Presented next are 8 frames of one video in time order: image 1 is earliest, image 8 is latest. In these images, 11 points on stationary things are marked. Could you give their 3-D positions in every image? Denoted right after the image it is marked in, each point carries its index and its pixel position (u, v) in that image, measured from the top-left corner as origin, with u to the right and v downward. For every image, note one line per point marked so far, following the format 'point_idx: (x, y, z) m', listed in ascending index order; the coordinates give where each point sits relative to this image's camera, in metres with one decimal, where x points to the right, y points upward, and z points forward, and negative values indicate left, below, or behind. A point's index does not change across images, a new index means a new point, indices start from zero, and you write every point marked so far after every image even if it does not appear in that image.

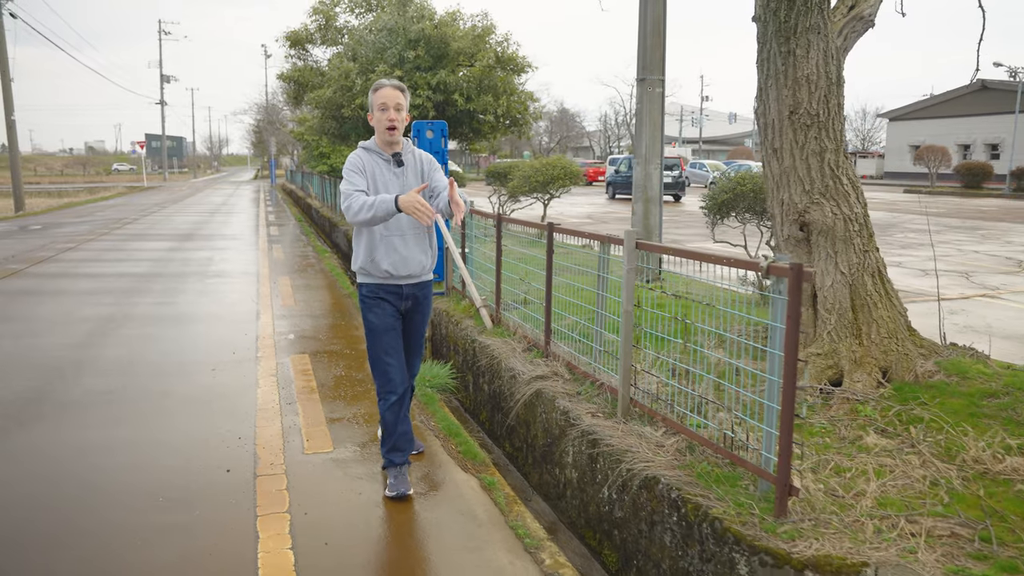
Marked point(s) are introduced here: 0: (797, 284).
0: (+0.9, 0.0, +3.0) m
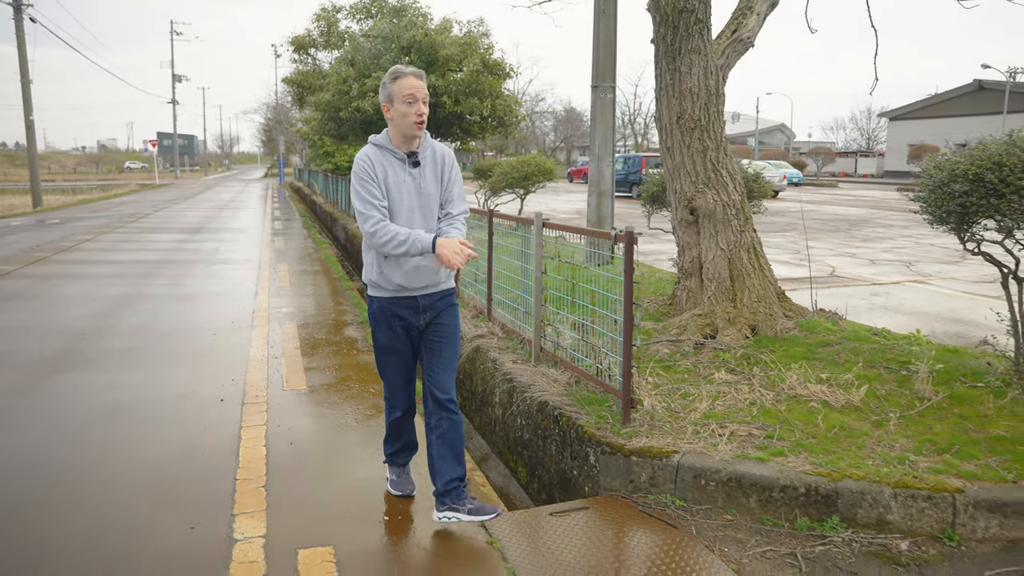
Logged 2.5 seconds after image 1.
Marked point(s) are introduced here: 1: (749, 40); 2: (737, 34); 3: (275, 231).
0: (+0.5, +0.2, +4.0) m
1: (+1.5, +1.6, +5.6) m
2: (+1.4, +1.6, +5.6) m
3: (-4.9, +1.2, +17.8) m
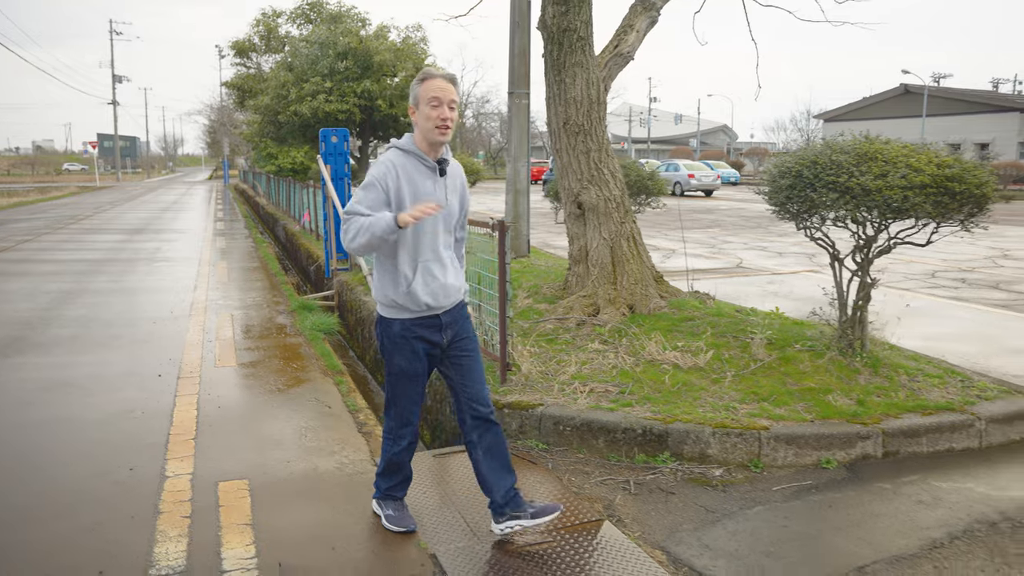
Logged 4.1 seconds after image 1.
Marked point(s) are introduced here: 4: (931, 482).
0: (-0.1, +0.3, +4.7) m
1: (+0.8, +1.7, +6.3) m
2: (+0.8, +1.8, +6.3) m
3: (-6.2, +1.2, +18.2) m
4: (+1.9, -0.9, +3.9) m
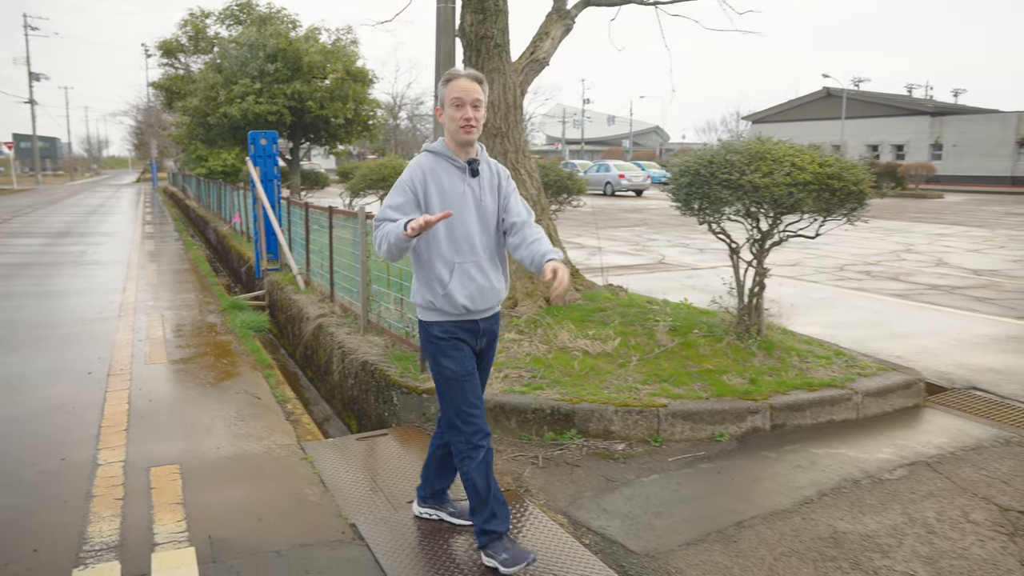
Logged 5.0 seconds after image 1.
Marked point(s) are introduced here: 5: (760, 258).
0: (-0.5, +0.3, +4.9) m
1: (+0.2, +1.8, +6.7) m
2: (+0.2, +1.8, +6.7) m
3: (-7.6, +1.1, +18.0) m
4: (+1.5, -0.8, +4.3) m
5: (+1.5, +0.2, +5.4) m
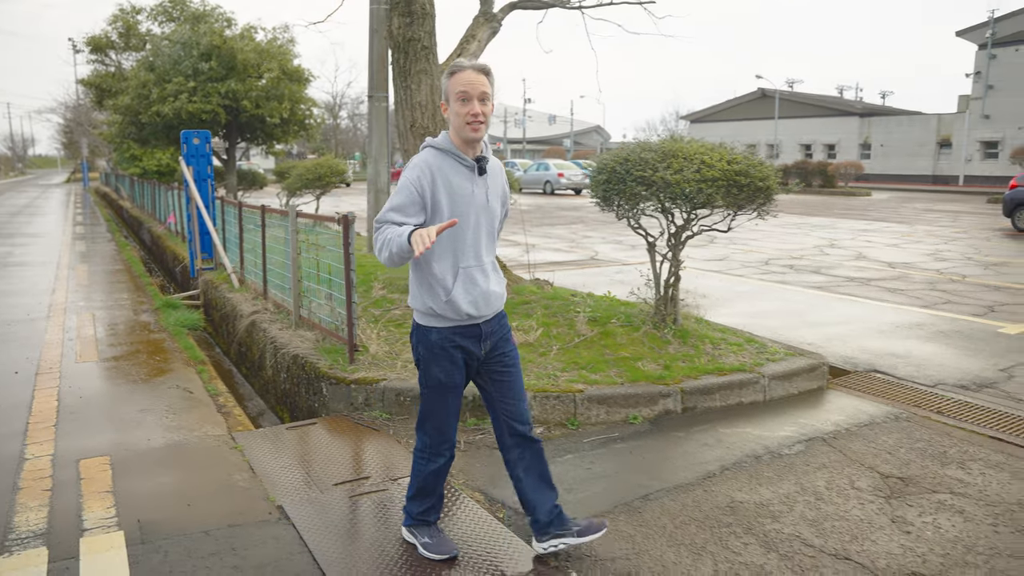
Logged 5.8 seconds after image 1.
0: (-1.0, +0.4, +5.1) m
1: (-0.3, +1.8, +6.9) m
2: (-0.4, +1.8, +6.9) m
3: (-8.9, +1.1, +17.7) m
4: (+1.1, -0.7, +4.6) m
5: (+1.1, +0.2, +5.7) m
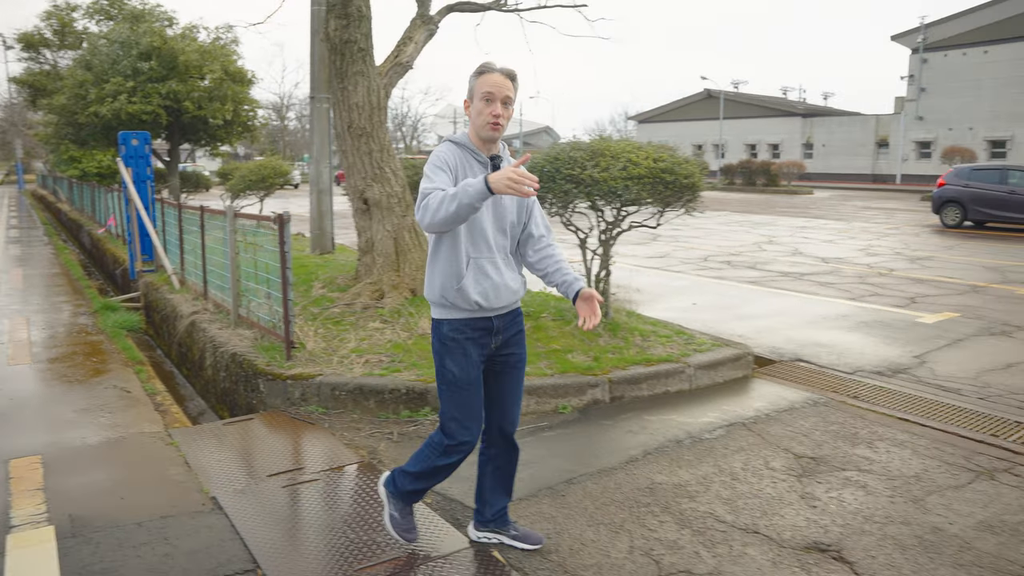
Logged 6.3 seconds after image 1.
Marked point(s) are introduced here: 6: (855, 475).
0: (-1.4, +0.4, +5.2) m
1: (-0.8, +1.8, +7.0) m
2: (-0.9, +1.9, +7.0) m
3: (-10.0, +1.0, +17.3) m
4: (+0.7, -0.7, +4.8) m
5: (+0.6, +0.3, +5.9) m
6: (+1.6, -0.9, +4.1) m
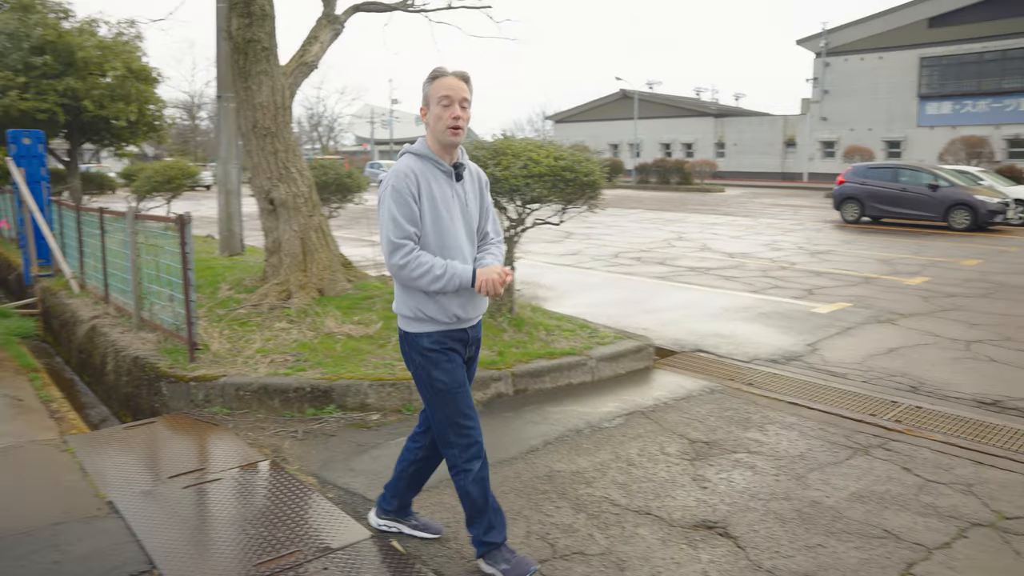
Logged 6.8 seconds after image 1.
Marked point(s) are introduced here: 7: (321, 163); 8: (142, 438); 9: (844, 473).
0: (-2.0, +0.4, +5.1) m
1: (-1.6, +1.8, +7.0) m
2: (-1.7, +1.9, +7.0) m
3: (-11.6, +0.8, +16.5) m
4: (+0.2, -0.7, +4.9) m
5: (0.0, +0.3, +6.0) m
6: (+1.1, -0.8, +4.3) m
7: (-2.5, +1.6, +11.4) m
8: (-1.9, -0.8, +4.4) m
9: (+1.5, -0.9, +4.0) m
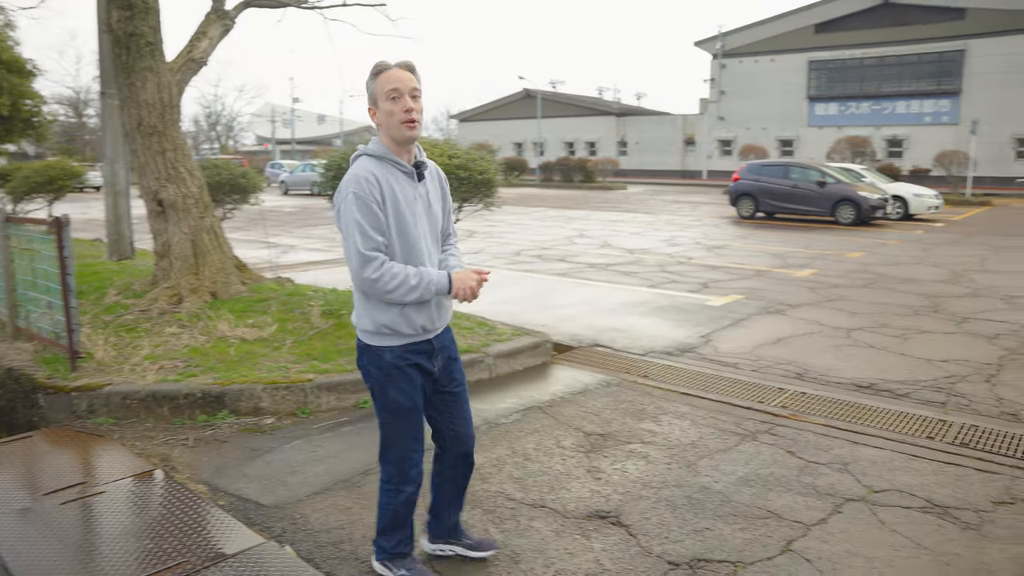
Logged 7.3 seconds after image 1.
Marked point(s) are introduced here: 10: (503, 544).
0: (-2.6, +0.3, +4.9) m
1: (-2.4, +1.8, +6.8) m
2: (-2.5, +1.8, +6.8) m
3: (-13.3, +0.6, +15.2) m
4: (-0.4, -0.7, +4.9) m
5: (-0.7, +0.3, +6.0) m
6: (+0.6, -0.8, +4.4) m
7: (-3.8, +1.6, +11.1) m
8: (-2.4, -0.8, +4.2) m
9: (+1.1, -0.8, +4.2) m
10: (0.0, -1.0, +3.3) m
